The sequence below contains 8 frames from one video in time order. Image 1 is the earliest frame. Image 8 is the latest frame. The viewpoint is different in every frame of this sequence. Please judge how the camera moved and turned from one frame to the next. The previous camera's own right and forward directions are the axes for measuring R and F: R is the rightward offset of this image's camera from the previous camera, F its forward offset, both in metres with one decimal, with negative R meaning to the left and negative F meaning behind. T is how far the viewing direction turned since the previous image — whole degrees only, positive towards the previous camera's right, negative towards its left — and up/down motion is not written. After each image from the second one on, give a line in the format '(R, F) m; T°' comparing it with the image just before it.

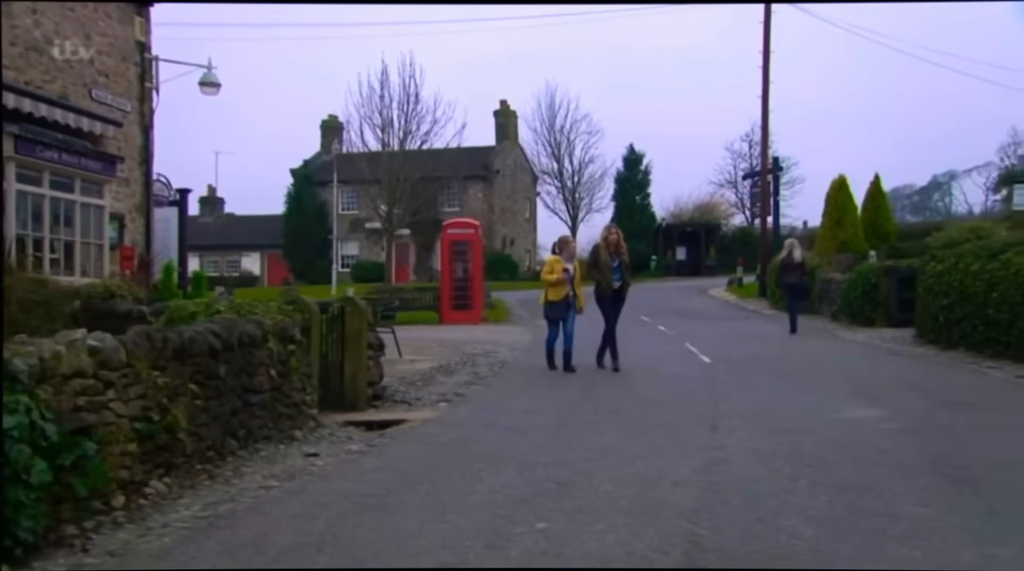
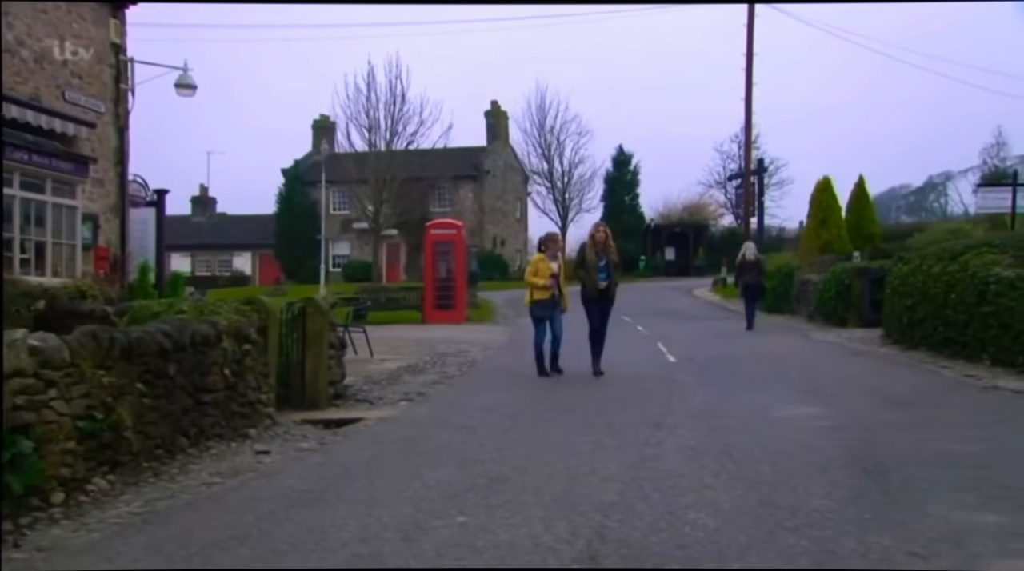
(+0.4, -0.2) m; 0°
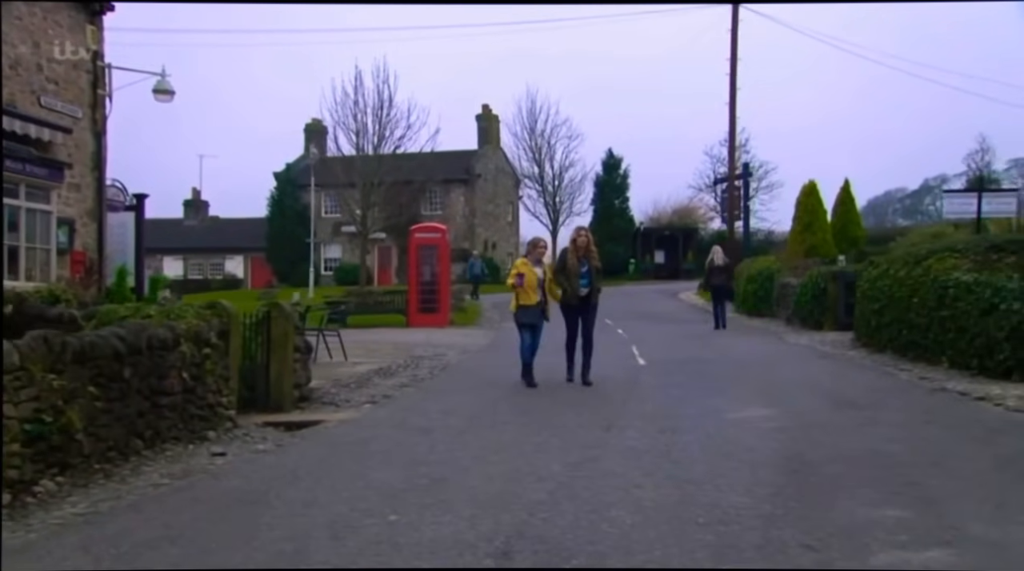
(+0.4, -0.2) m; 0°
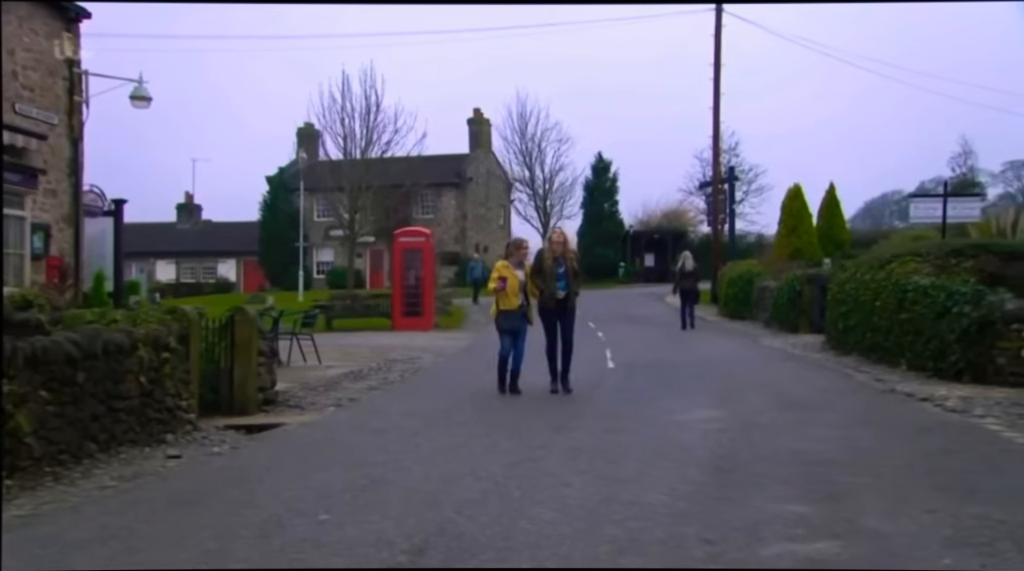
(+0.4, -0.2) m; 0°
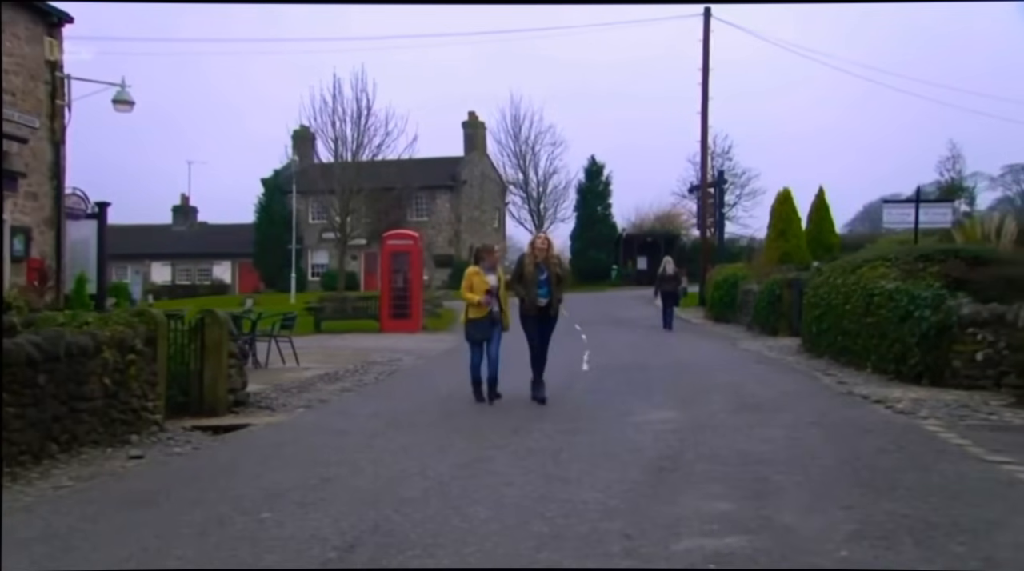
(+0.3, -0.2) m; 0°
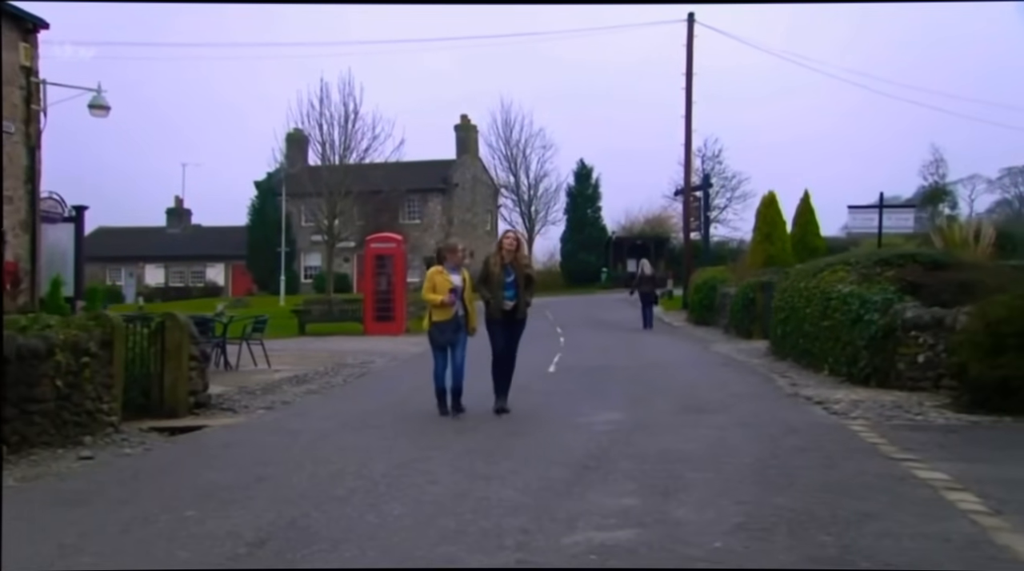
(+0.5, -0.2) m; 0°
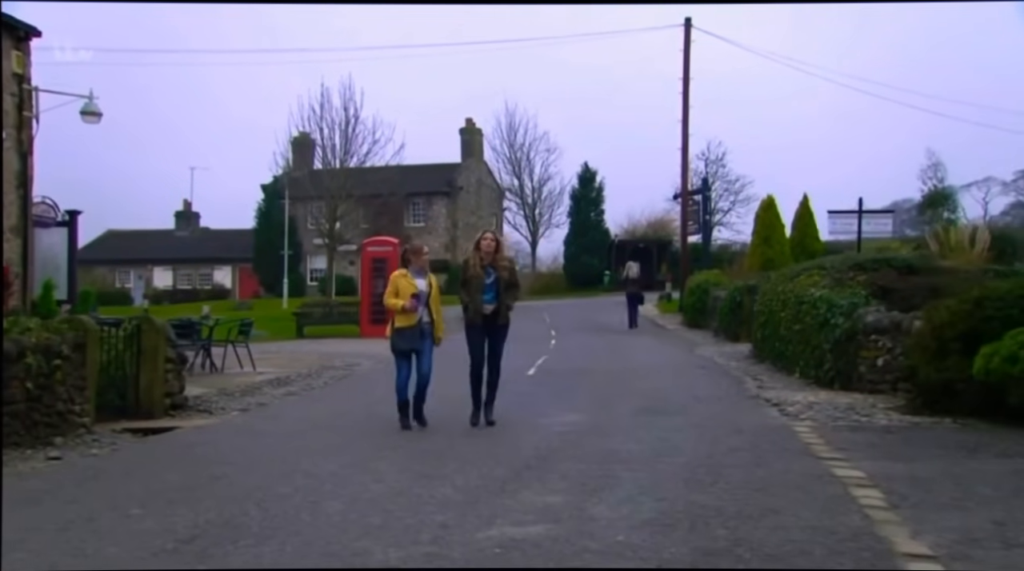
(+0.5, -0.2) m; 0°
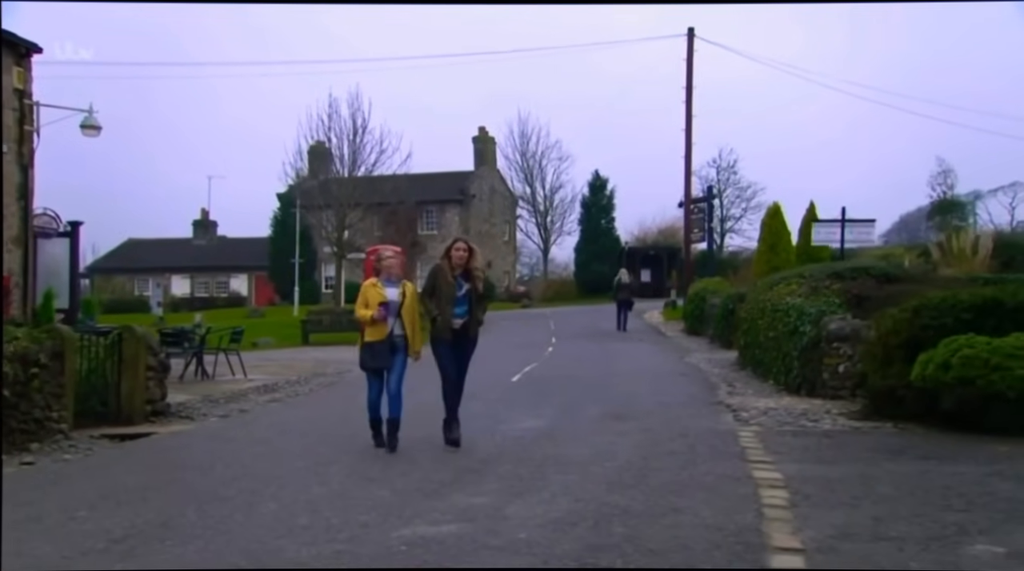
(+0.5, -0.3) m; -1°
